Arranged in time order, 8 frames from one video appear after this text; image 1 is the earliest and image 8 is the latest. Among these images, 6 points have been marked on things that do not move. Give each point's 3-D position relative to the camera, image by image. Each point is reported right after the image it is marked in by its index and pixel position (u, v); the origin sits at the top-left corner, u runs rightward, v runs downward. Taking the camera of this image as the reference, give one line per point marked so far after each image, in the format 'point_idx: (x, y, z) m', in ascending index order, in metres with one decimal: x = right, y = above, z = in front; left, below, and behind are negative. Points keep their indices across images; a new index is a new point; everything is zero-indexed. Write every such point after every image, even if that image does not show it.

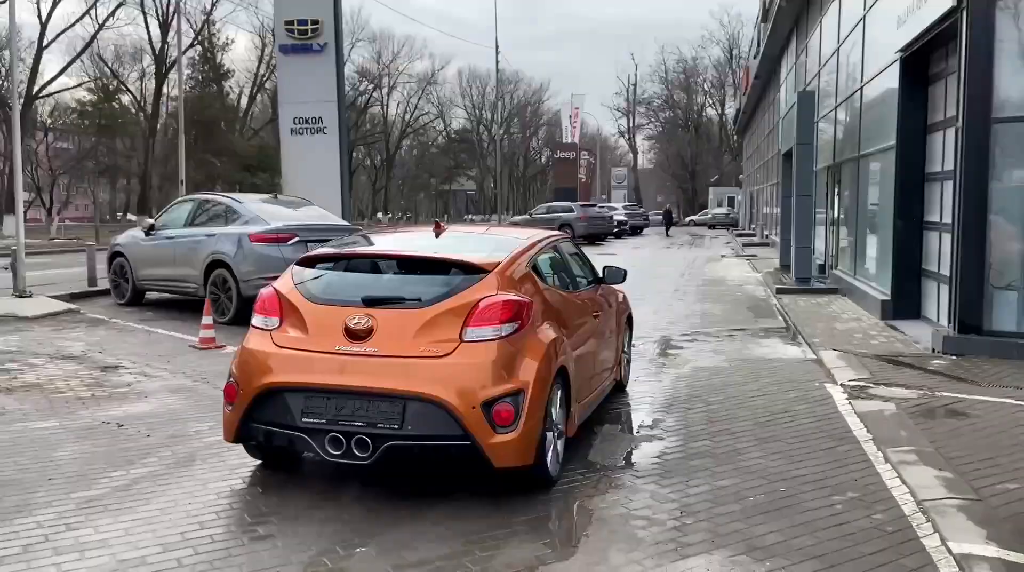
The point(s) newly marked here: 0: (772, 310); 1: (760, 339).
0: (+2.3, -0.2, +14.6) m
1: (+2.0, -0.4, +13.4) m
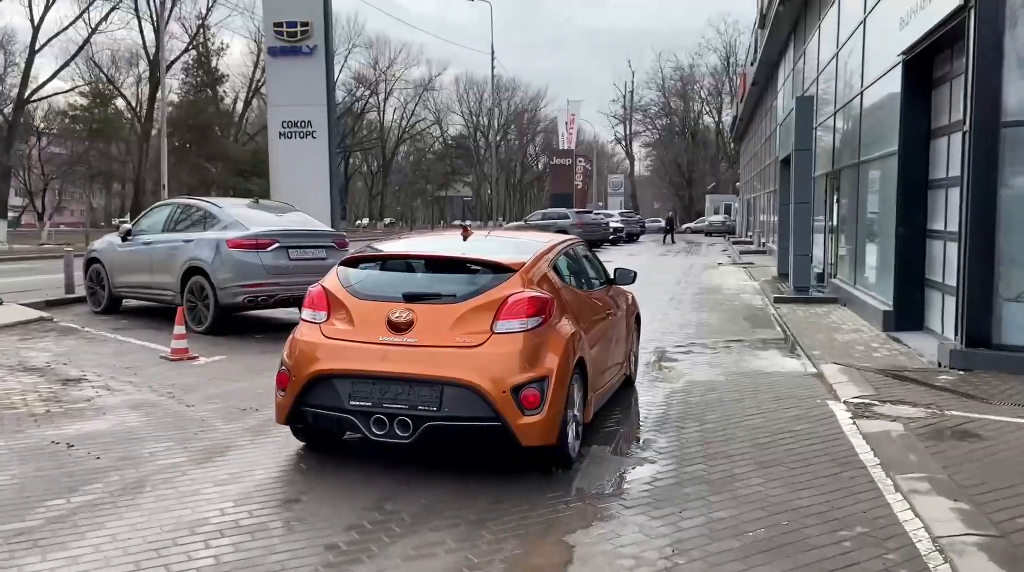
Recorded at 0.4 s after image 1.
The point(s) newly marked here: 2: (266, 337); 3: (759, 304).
0: (+2.2, -0.3, +14.2) m
1: (+1.9, -0.5, +12.9) m
2: (-1.9, -0.4, +12.7) m
3: (+2.3, -0.2, +15.5) m
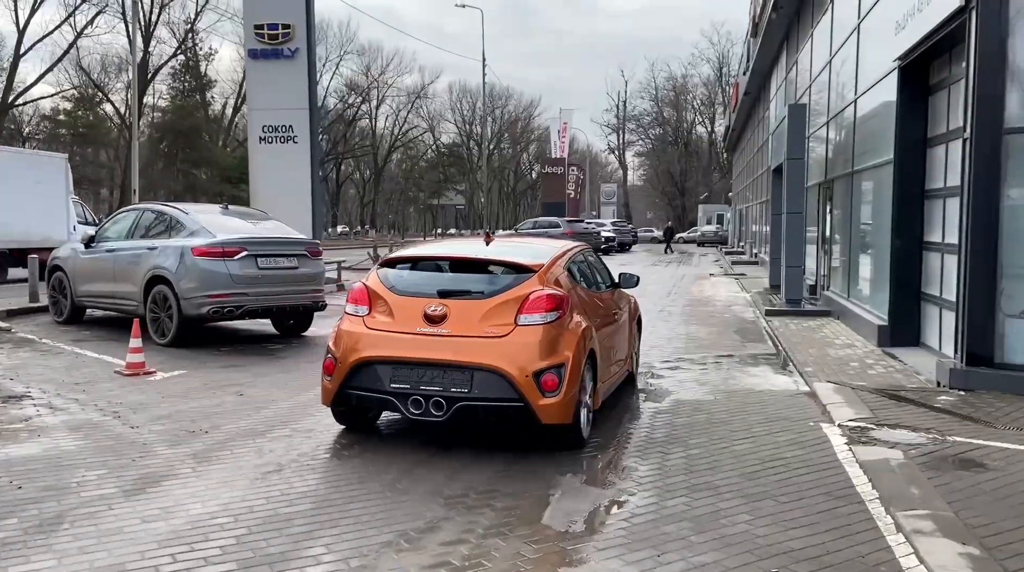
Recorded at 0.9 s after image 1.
0: (+2.0, -0.4, +13.6) m
1: (+1.7, -0.6, +12.3) m
2: (-2.0, -0.5, +12.1) m
3: (+2.2, -0.3, +14.9) m
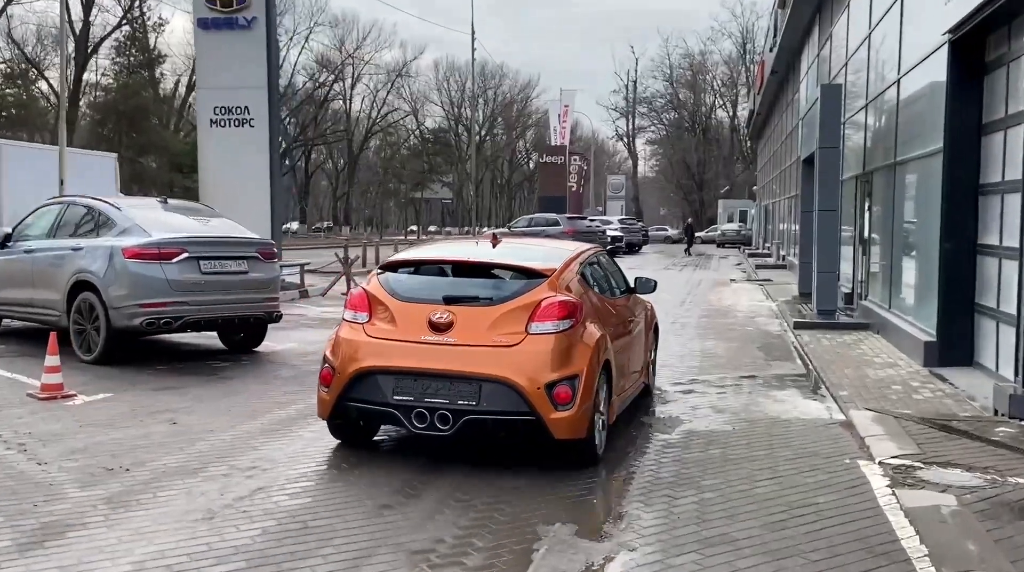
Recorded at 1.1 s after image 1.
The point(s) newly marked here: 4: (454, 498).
0: (+2.0, -0.4, +11.9) m
1: (+1.6, -0.7, +10.6) m
2: (-2.1, -0.5, +10.4) m
3: (+2.1, -0.4, +13.2) m
4: (-0.3, -1.0, +7.6) m
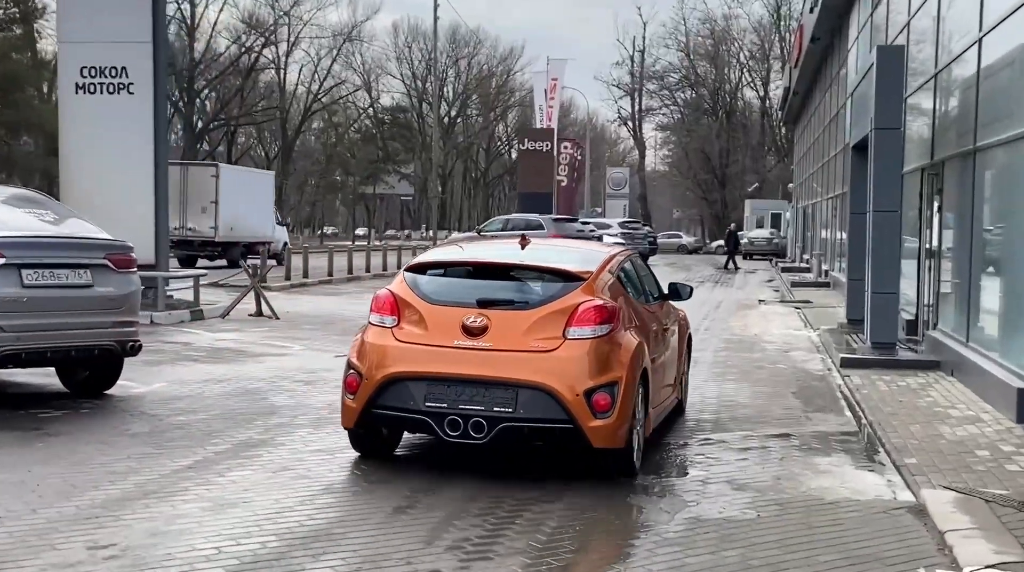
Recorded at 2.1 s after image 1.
0: (+1.7, -0.6, +9.0) m
1: (+1.4, -0.8, +7.7) m
2: (-2.4, -0.6, +7.6) m
3: (+1.9, -0.5, +10.3) m
4: (-0.6, -1.1, +4.7) m
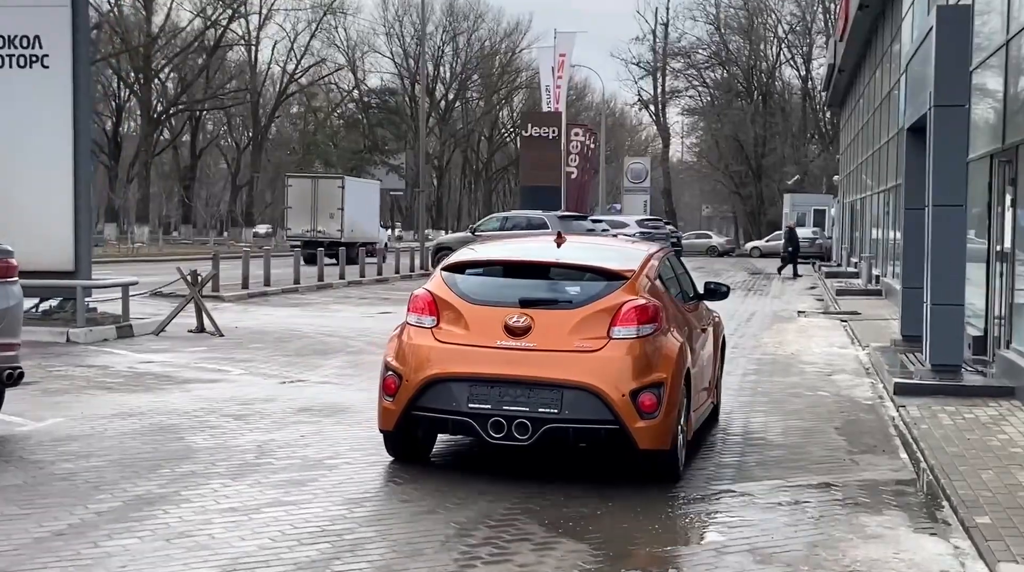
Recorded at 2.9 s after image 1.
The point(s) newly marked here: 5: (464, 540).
0: (+1.7, -0.6, +7.4) m
1: (+1.3, -0.8, +6.2) m
2: (-2.5, -0.6, +6.2) m
3: (+1.9, -0.5, +8.8) m
4: (-0.8, -1.1, +3.2) m
5: (-0.2, -0.8, +5.3) m
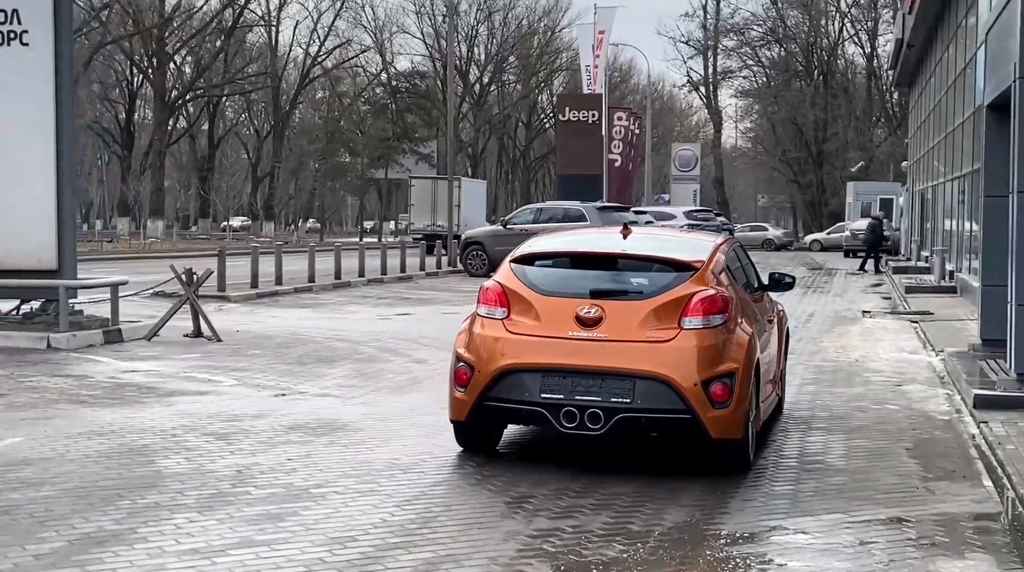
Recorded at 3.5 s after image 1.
0: (+1.8, -0.6, +6.6) m
1: (+1.3, -0.8, +5.3) m
2: (-2.4, -0.6, +5.5) m
3: (+2.0, -0.5, +7.9) m
4: (-0.9, -1.1, +2.5) m
5: (-0.1, -0.8, +4.5) m
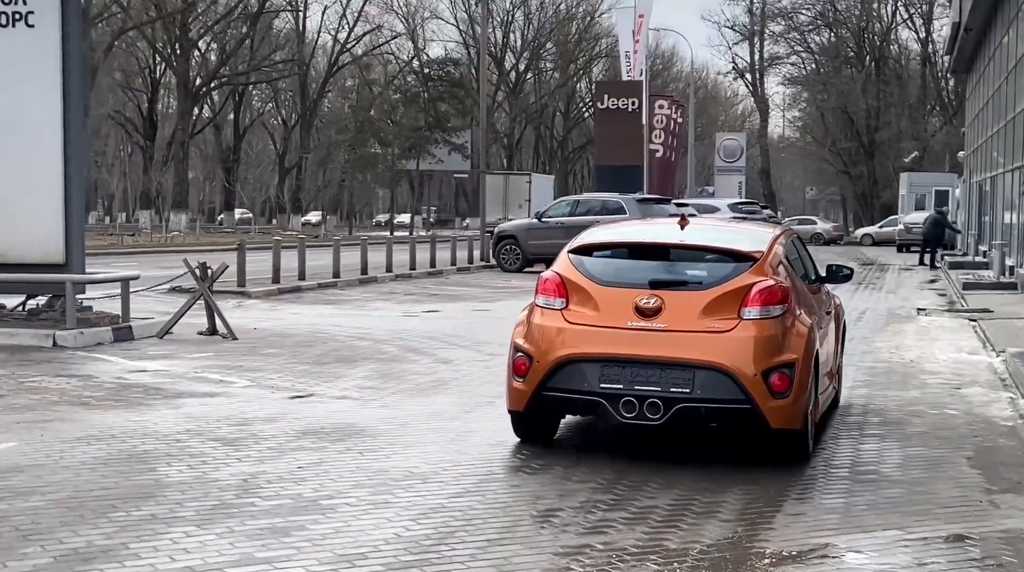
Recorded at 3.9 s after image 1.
0: (+1.9, -0.6, +6.1) m
1: (+1.4, -0.8, +4.9) m
2: (-2.3, -0.6, +5.2) m
3: (+2.2, -0.5, +7.4) m
4: (-0.8, -1.1, +2.1) m
5: (-0.1, -0.8, +4.1) m
